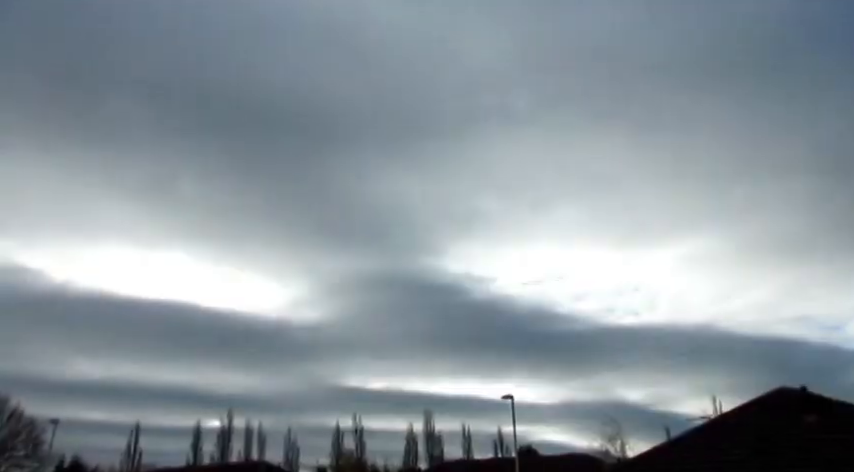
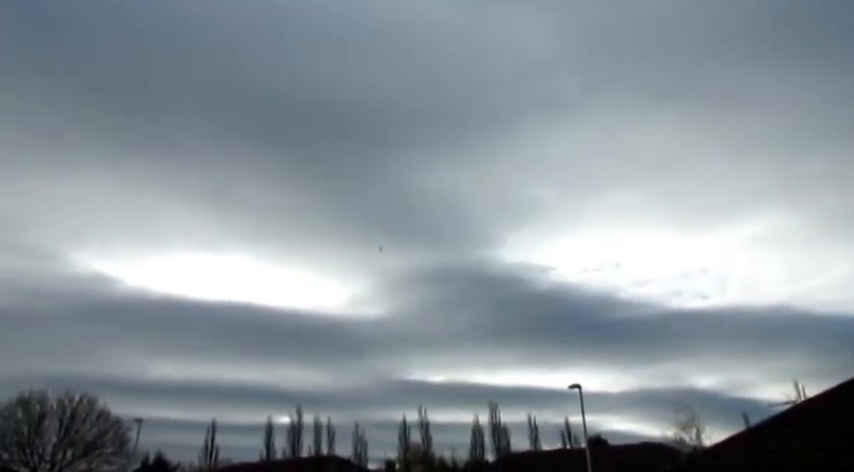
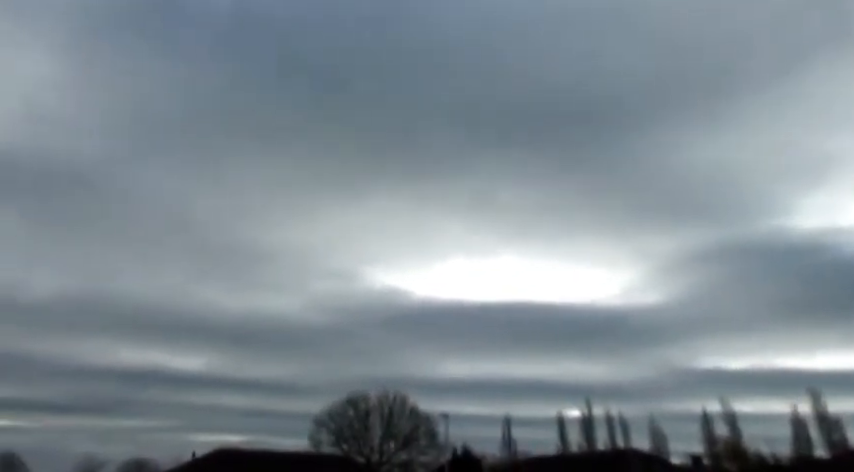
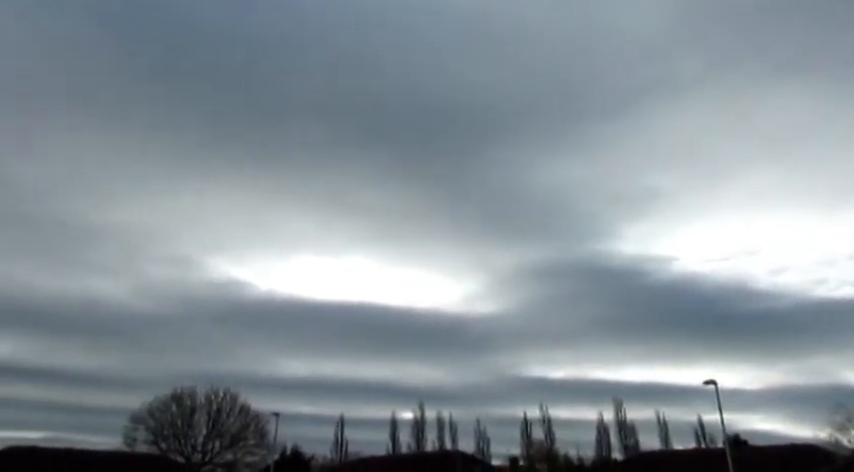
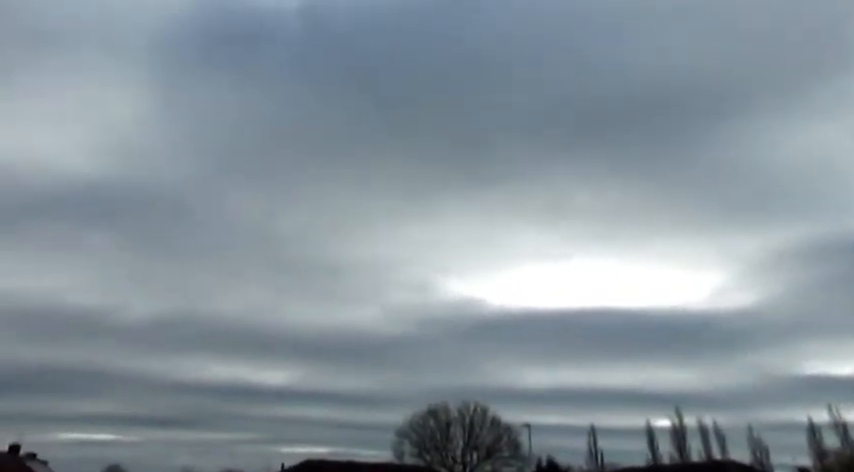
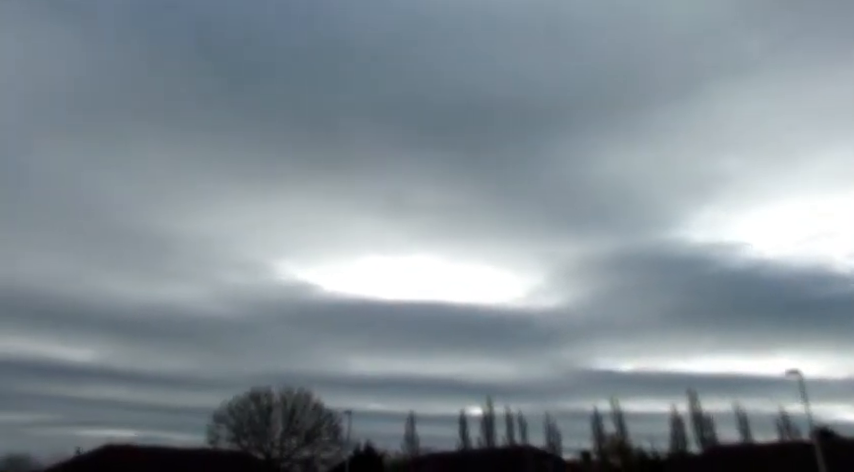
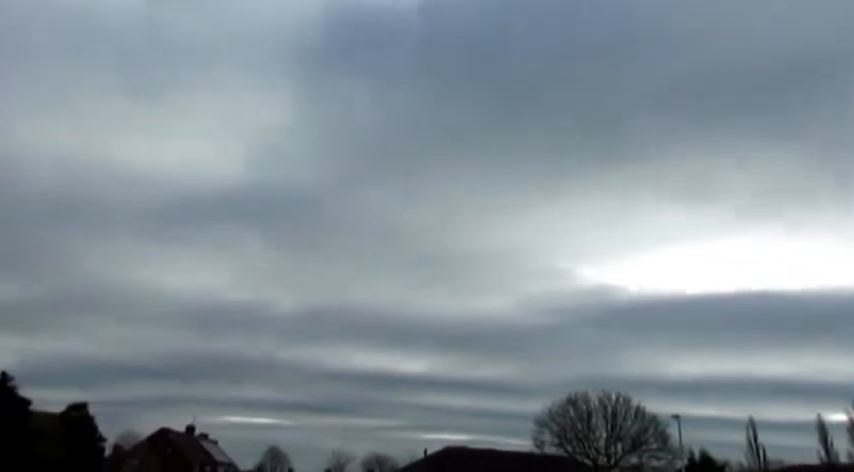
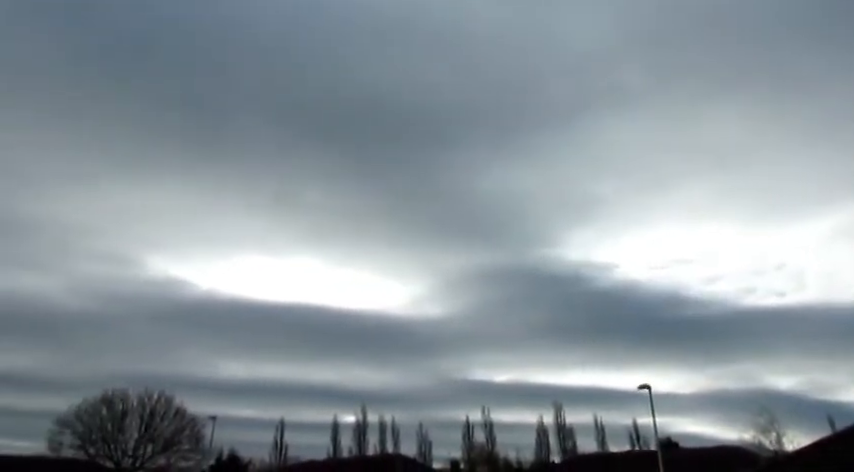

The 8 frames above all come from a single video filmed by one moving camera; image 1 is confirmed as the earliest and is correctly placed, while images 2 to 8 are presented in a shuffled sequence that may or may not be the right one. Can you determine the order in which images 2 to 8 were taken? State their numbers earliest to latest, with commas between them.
2, 8, 4, 6, 3, 5, 7
